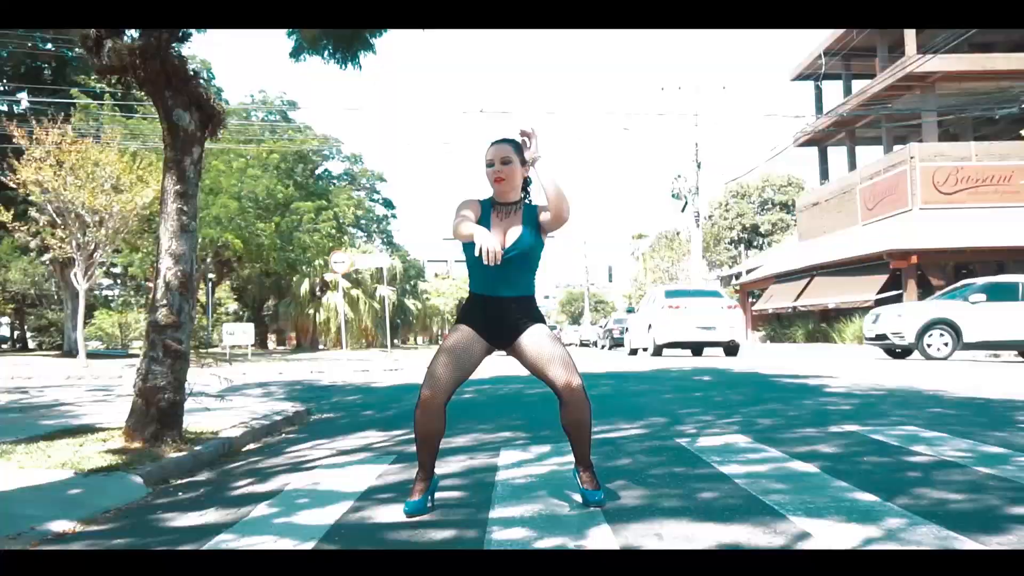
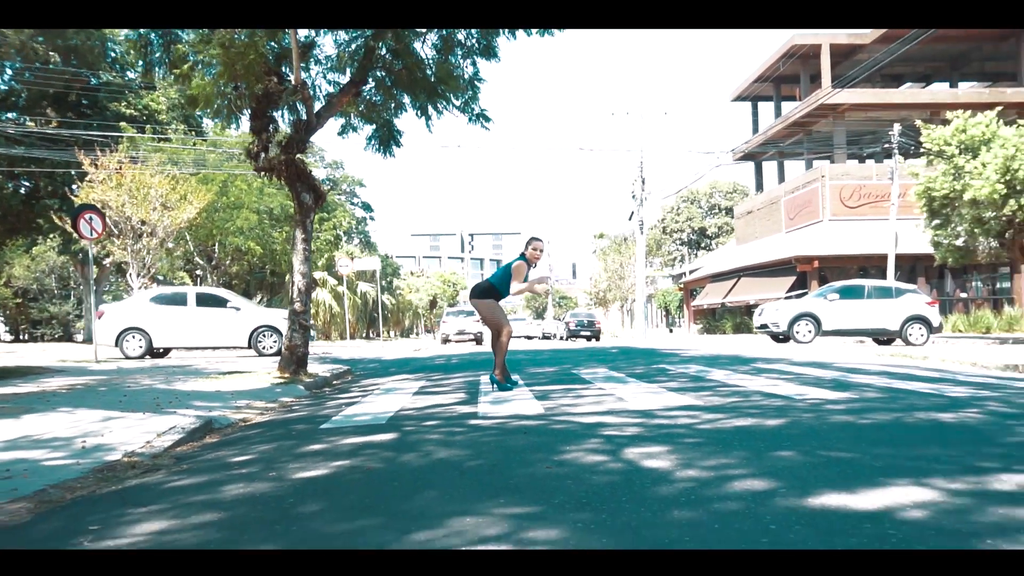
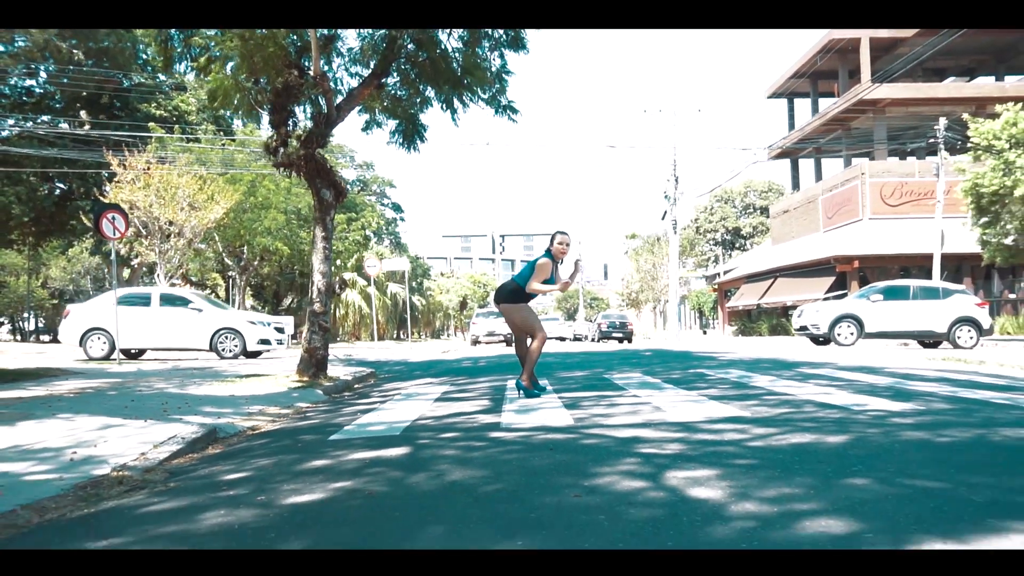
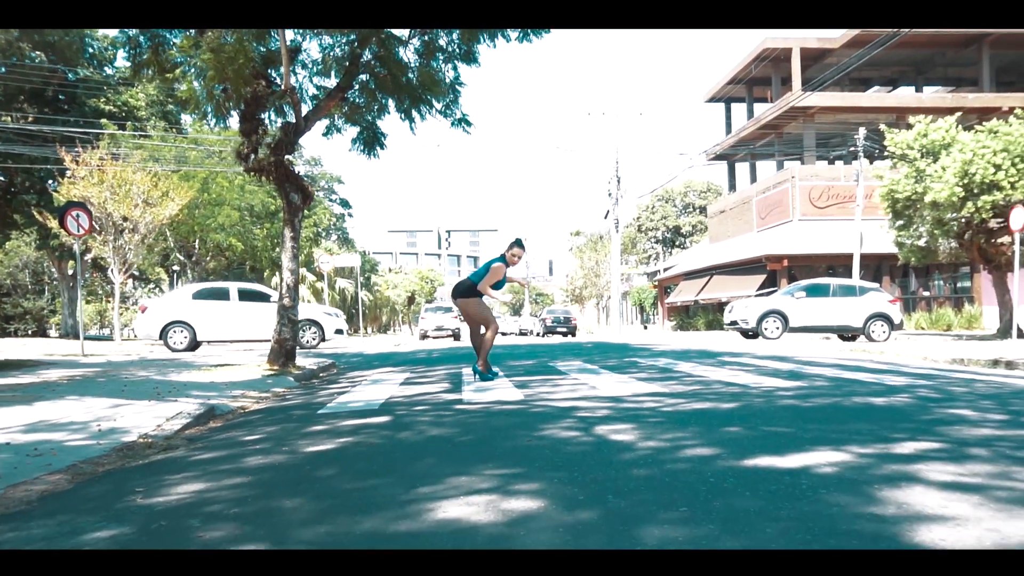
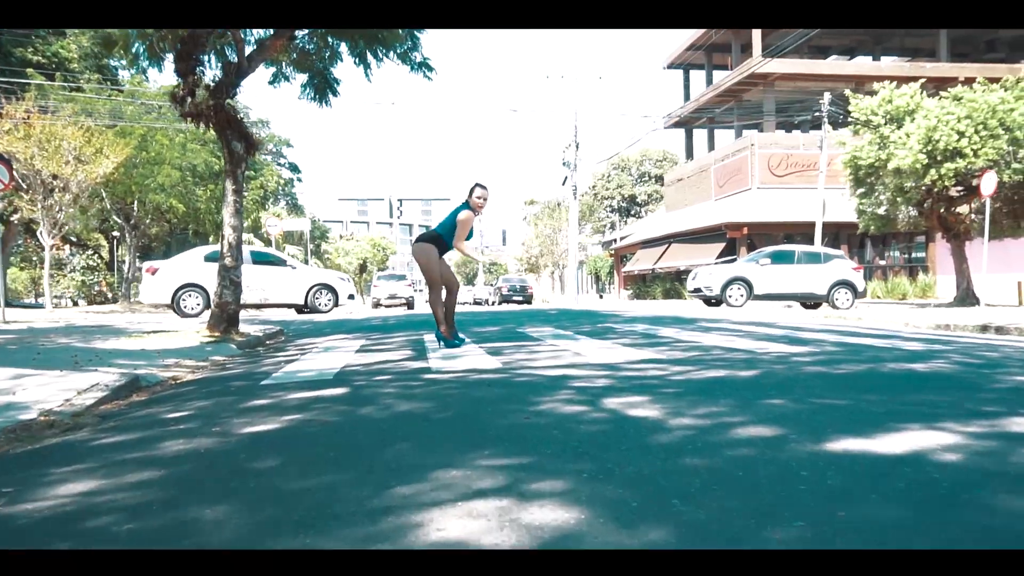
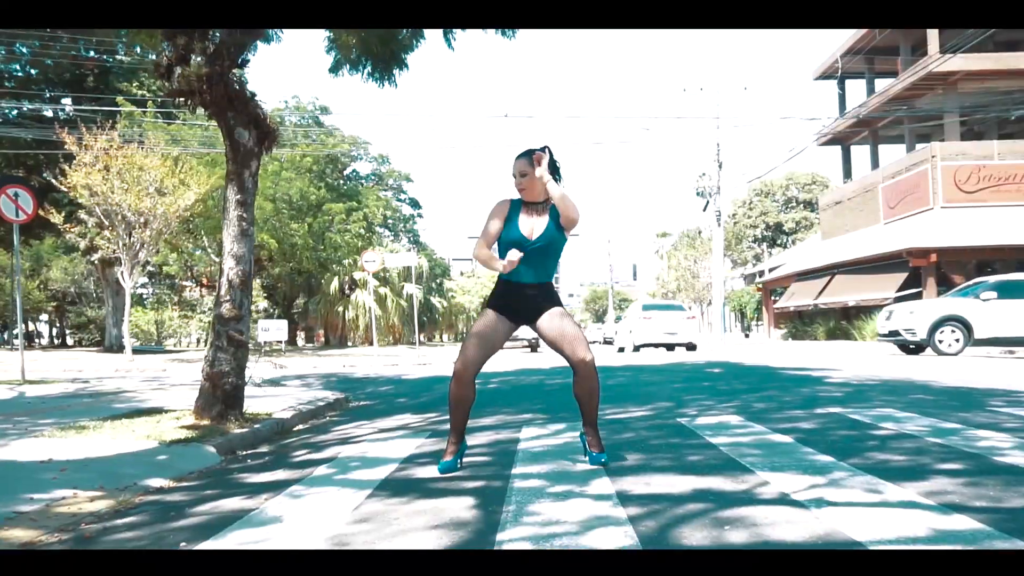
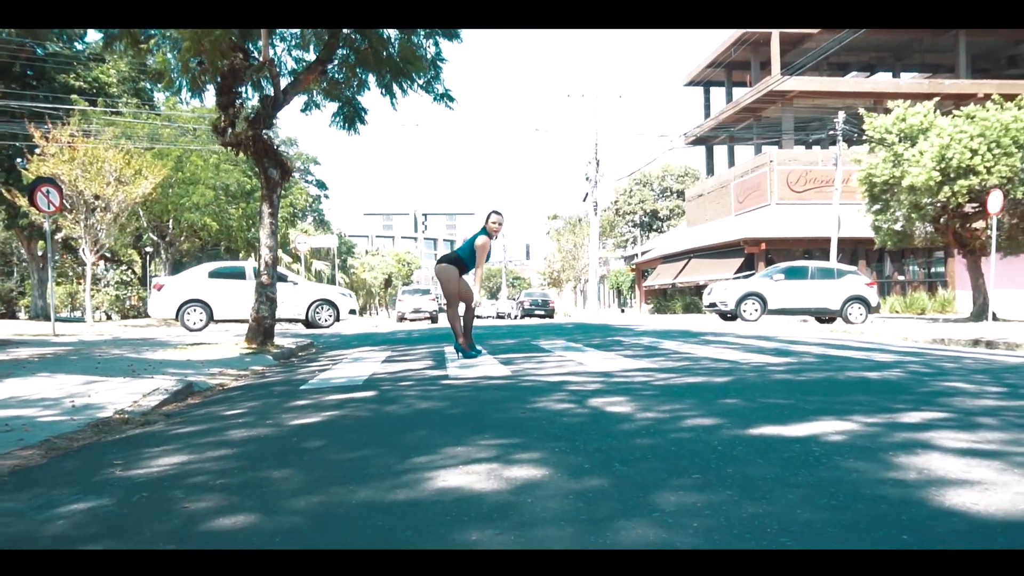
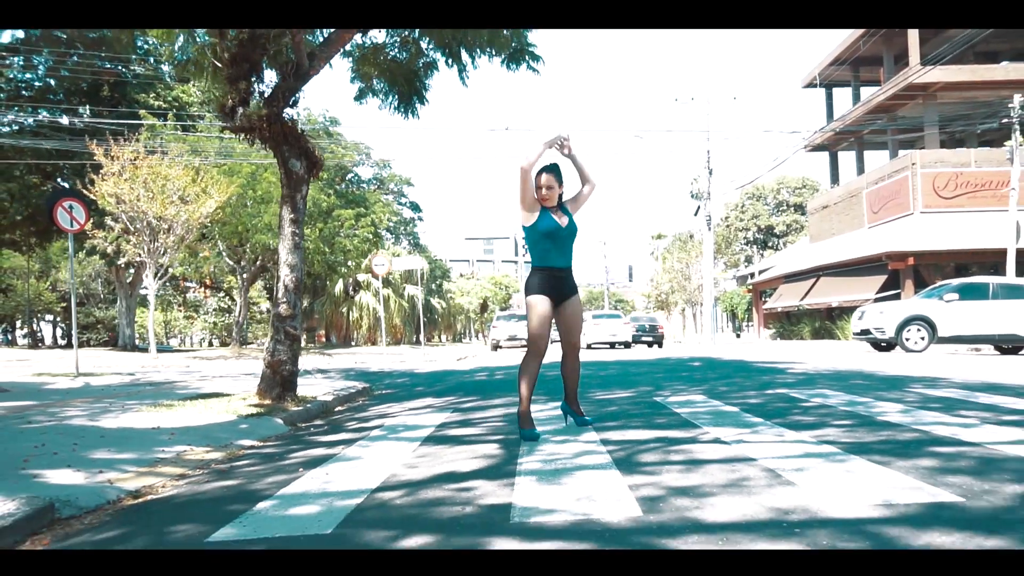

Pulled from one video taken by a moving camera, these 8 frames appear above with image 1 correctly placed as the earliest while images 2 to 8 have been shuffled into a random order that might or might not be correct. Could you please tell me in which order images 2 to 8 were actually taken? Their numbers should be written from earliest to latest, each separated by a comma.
6, 8, 3, 2, 4, 7, 5
